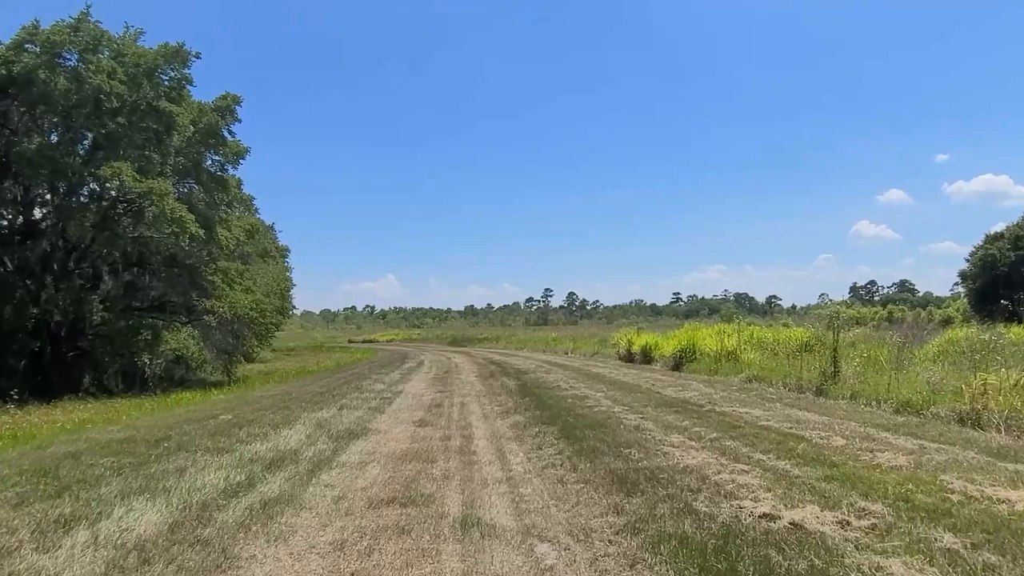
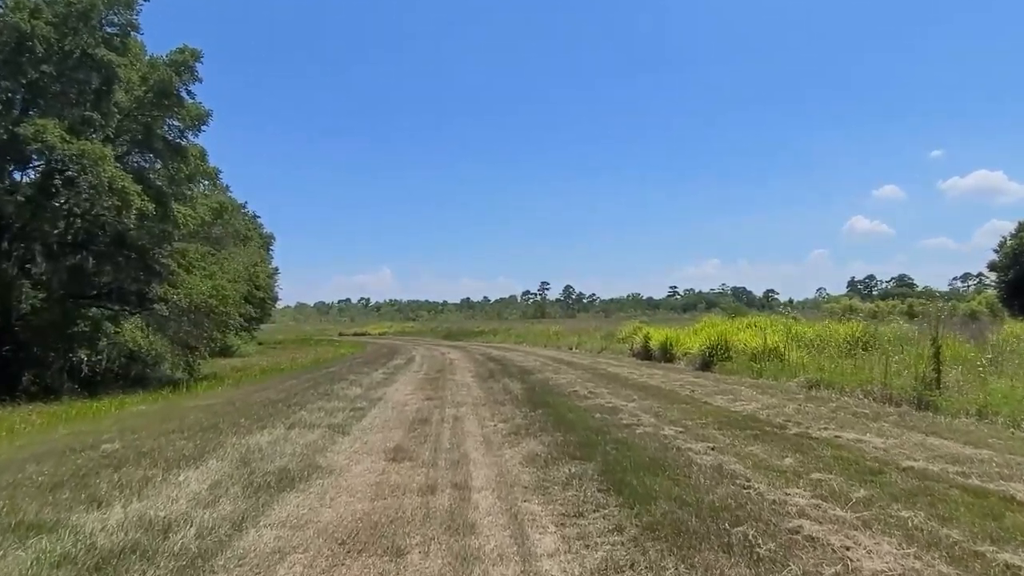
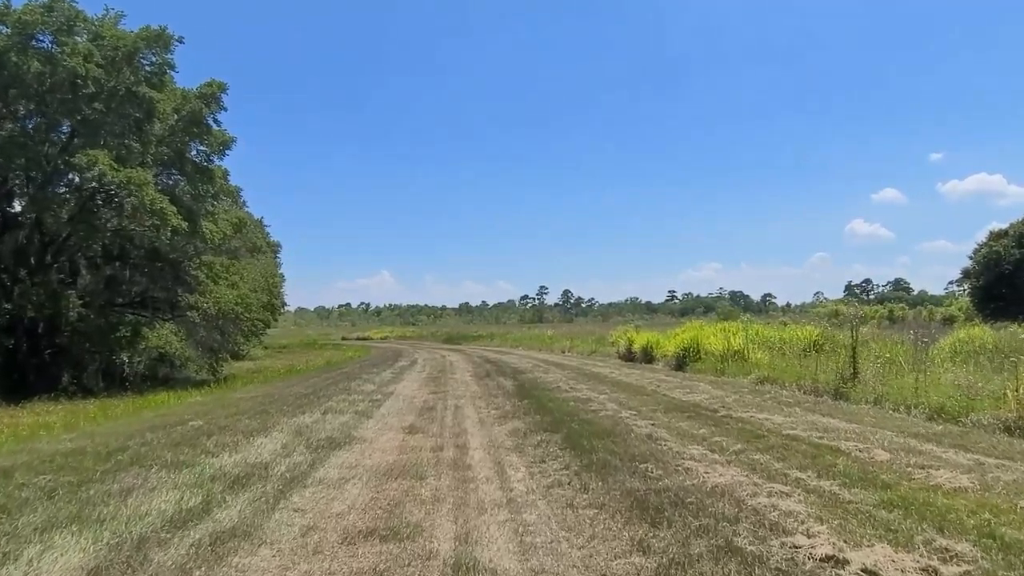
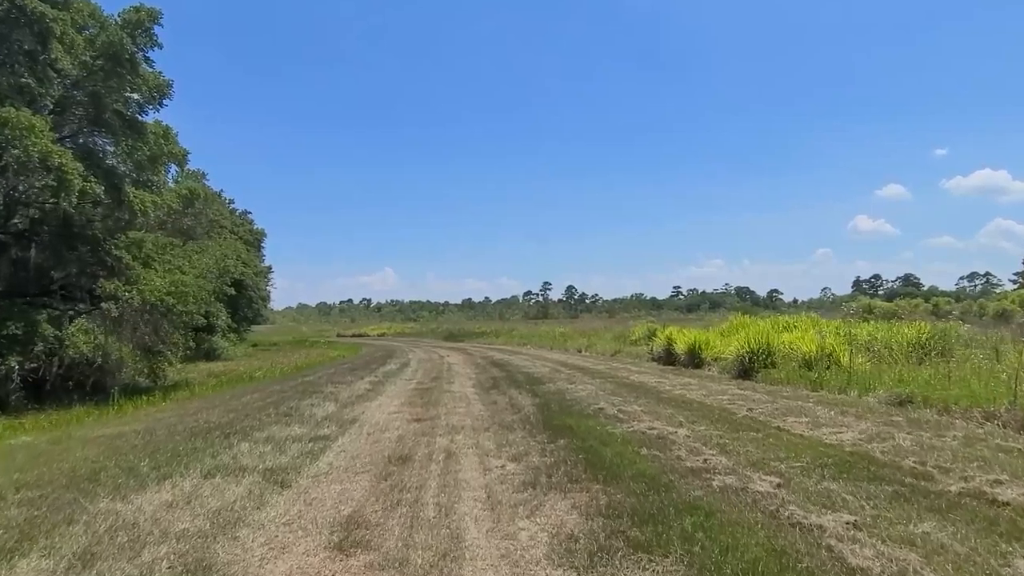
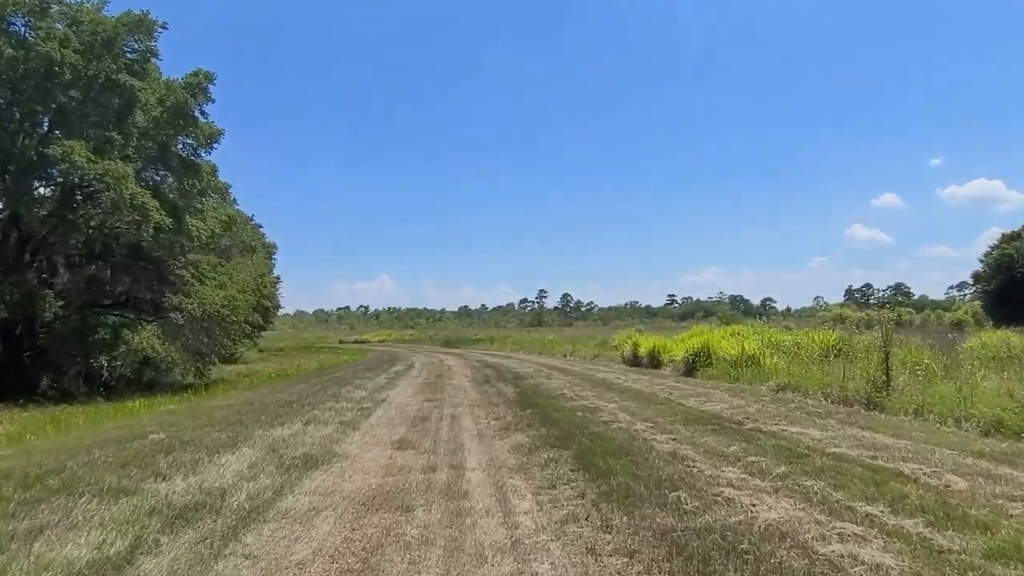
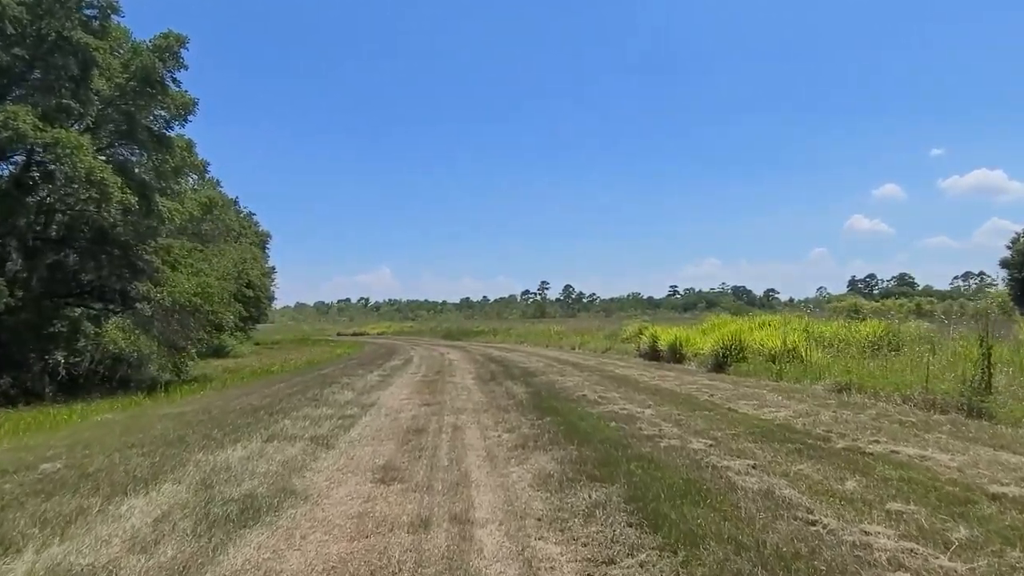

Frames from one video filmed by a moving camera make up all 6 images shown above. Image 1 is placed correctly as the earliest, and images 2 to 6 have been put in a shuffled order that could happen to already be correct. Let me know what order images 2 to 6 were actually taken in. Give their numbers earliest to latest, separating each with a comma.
3, 5, 2, 6, 4
